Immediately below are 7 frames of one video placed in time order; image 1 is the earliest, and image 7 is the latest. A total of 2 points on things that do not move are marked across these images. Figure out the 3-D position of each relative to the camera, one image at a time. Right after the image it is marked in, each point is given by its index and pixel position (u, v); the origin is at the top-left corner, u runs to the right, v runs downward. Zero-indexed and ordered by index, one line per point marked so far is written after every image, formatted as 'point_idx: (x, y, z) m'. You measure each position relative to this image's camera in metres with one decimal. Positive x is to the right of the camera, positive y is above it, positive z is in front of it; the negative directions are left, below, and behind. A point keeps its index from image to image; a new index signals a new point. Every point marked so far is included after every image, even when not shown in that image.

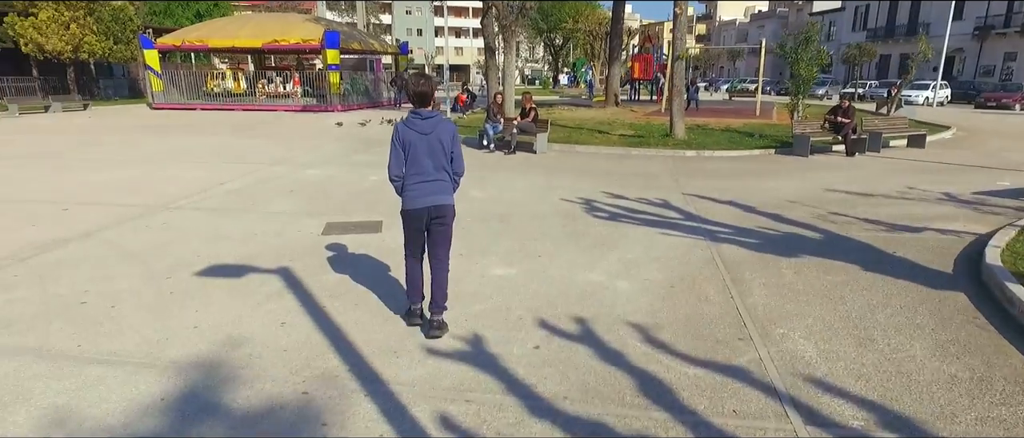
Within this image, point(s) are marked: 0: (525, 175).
0: (+0.2, +0.7, +9.4) m
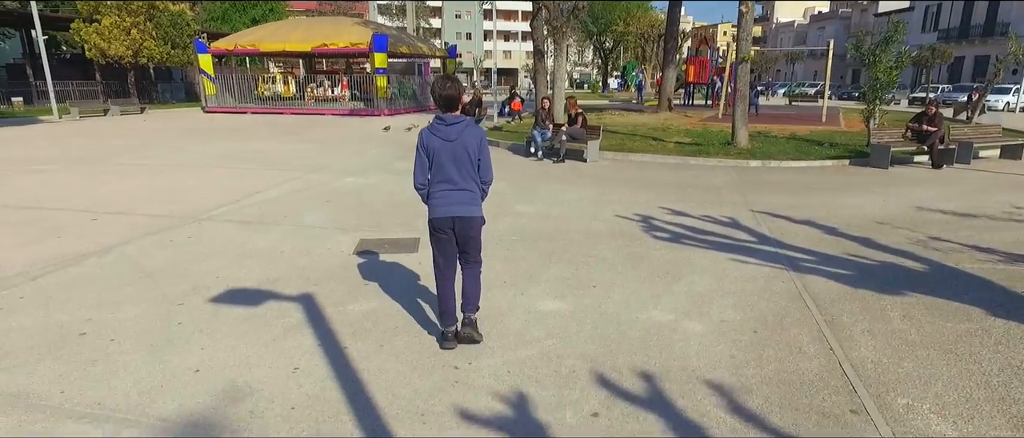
0: (+0.9, +0.5, +8.8) m
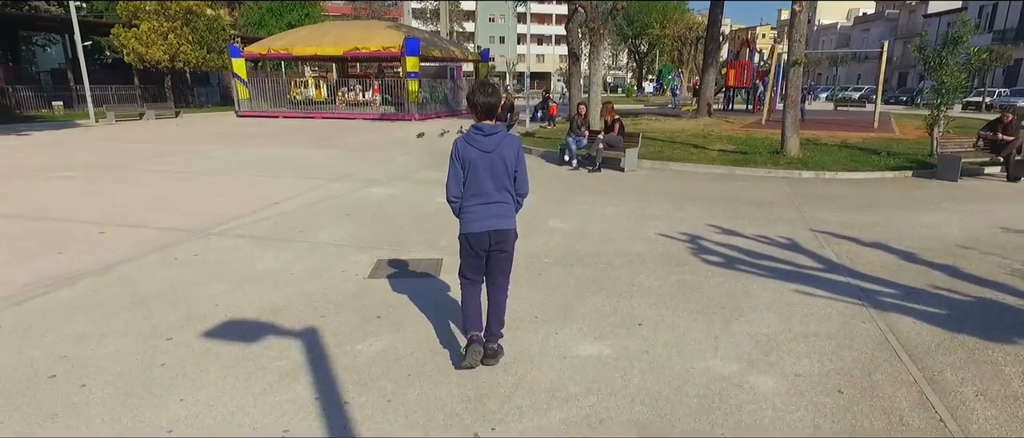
0: (+1.3, +0.3, +8.1) m
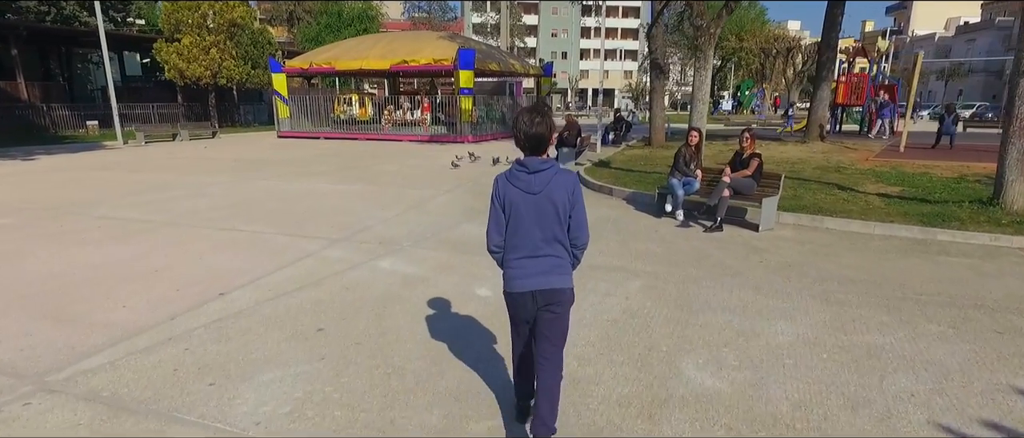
0: (+2.0, -0.6, +4.8) m
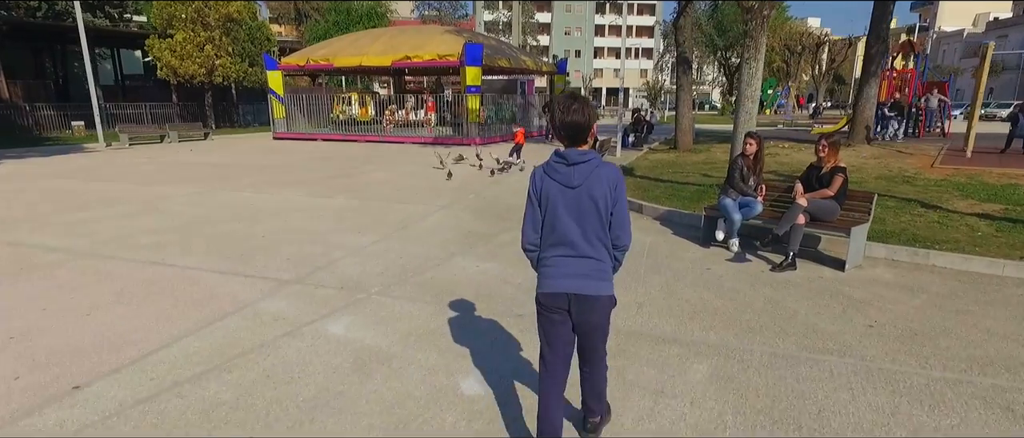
0: (+2.0, -0.9, +3.0) m
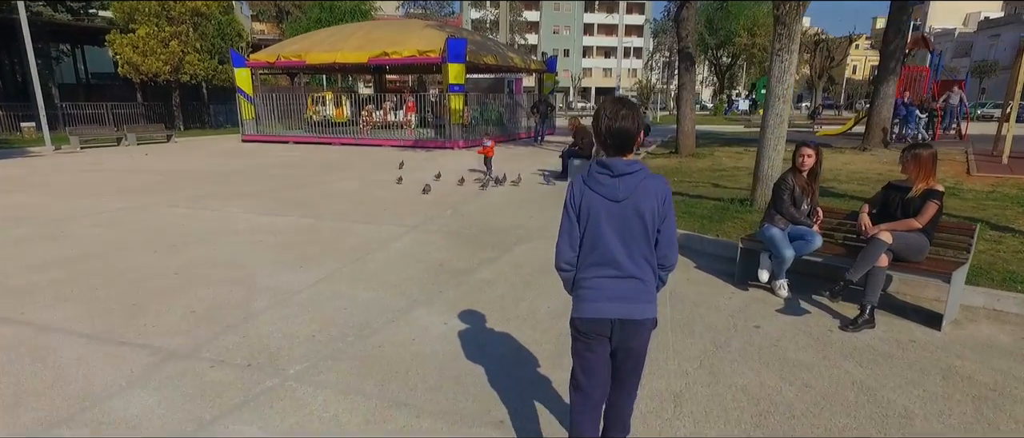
0: (+1.9, -1.2, +1.6) m
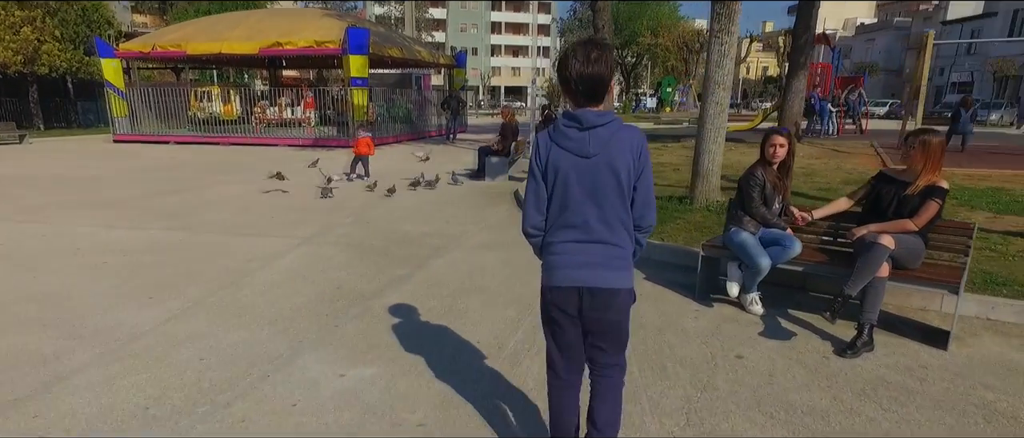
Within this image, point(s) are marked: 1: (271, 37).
0: (+1.9, -1.2, +0.9) m
1: (-6.9, +5.3, +18.1) m
